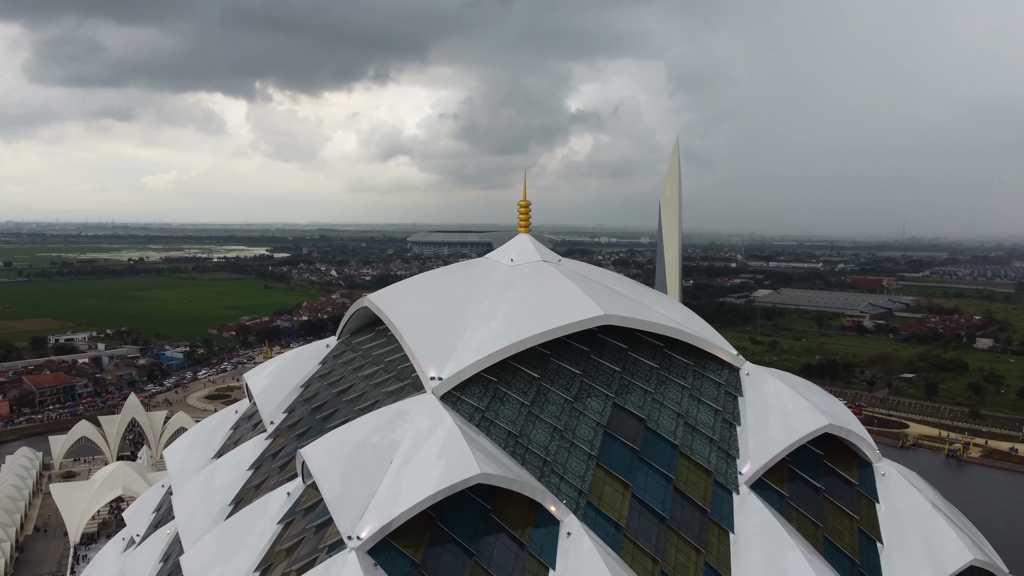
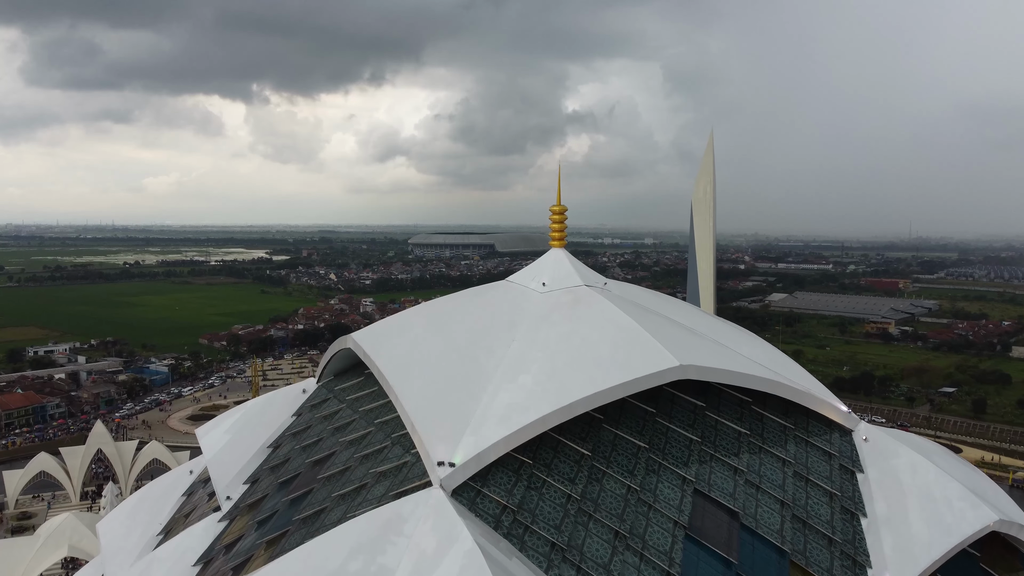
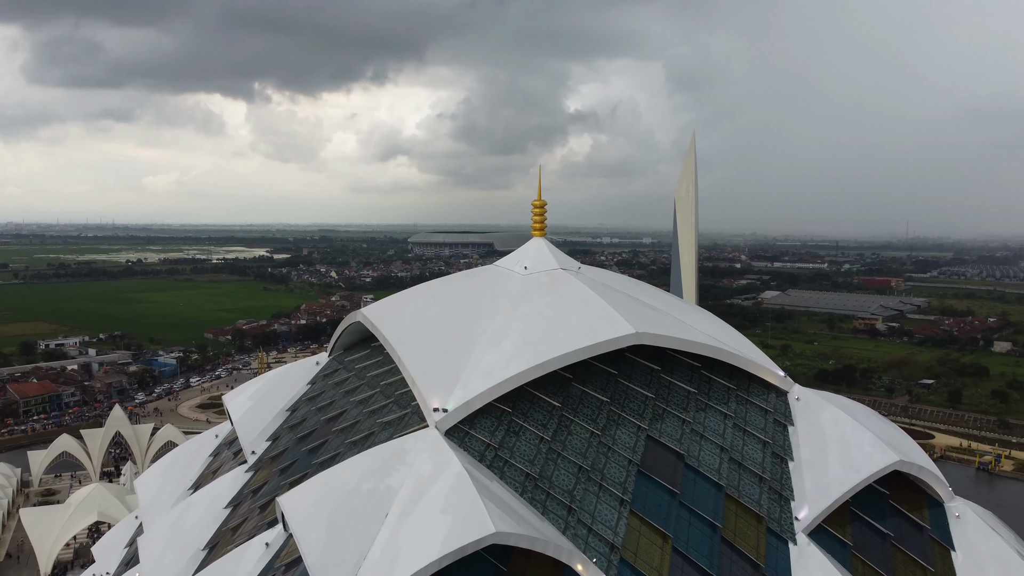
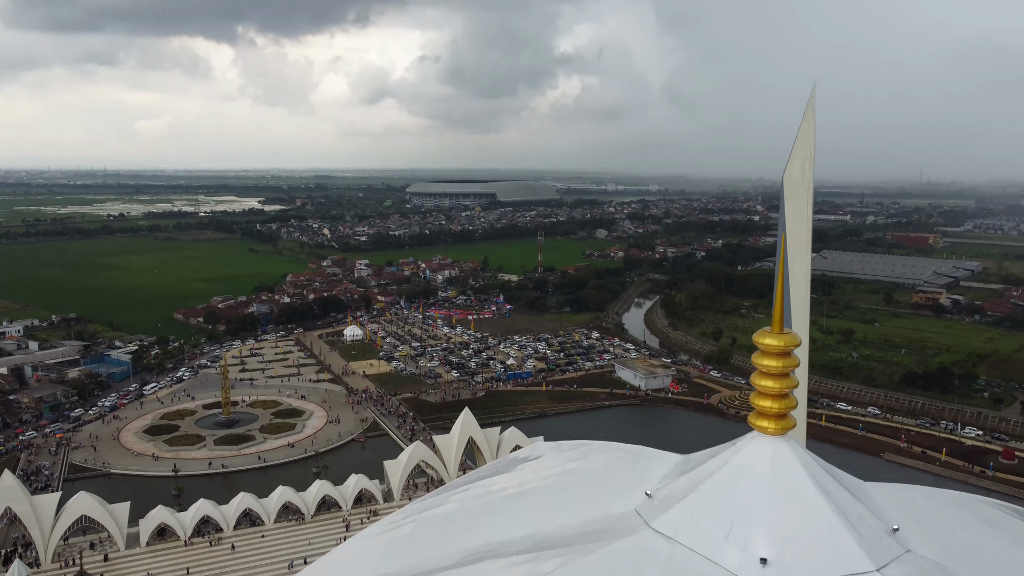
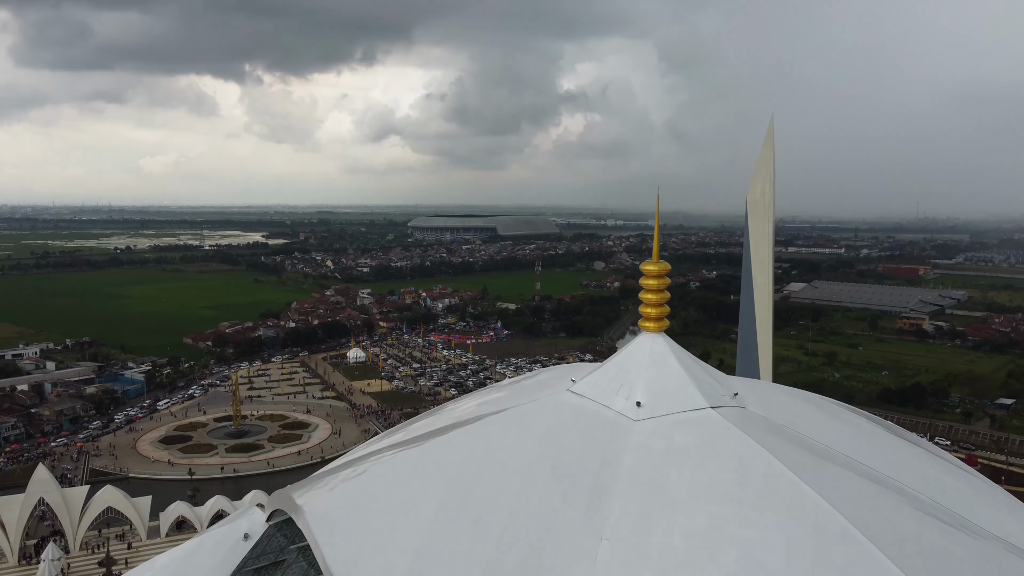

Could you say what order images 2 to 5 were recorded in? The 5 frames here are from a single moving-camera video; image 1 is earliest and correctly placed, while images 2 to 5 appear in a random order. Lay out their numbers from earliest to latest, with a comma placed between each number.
3, 2, 5, 4
